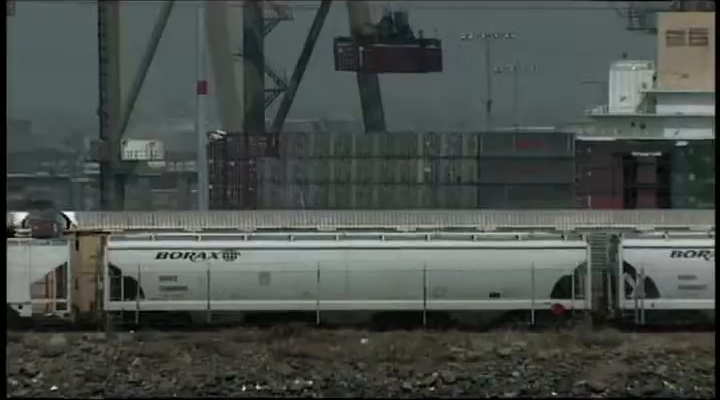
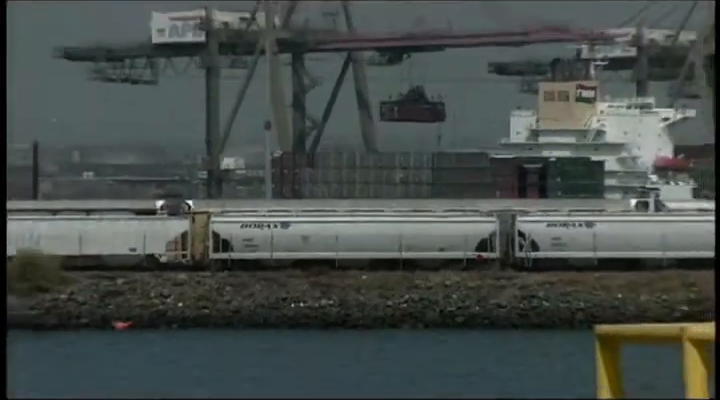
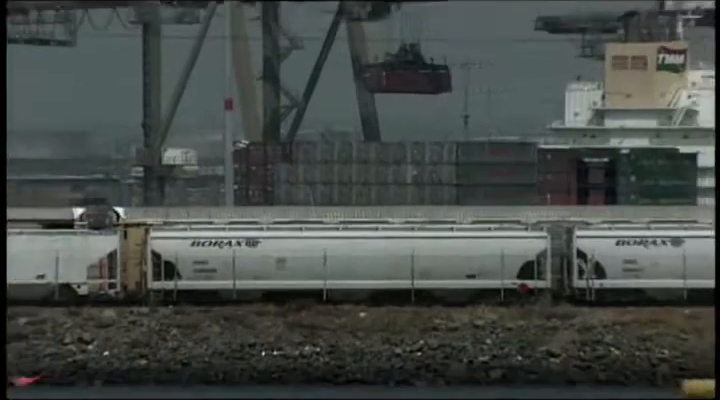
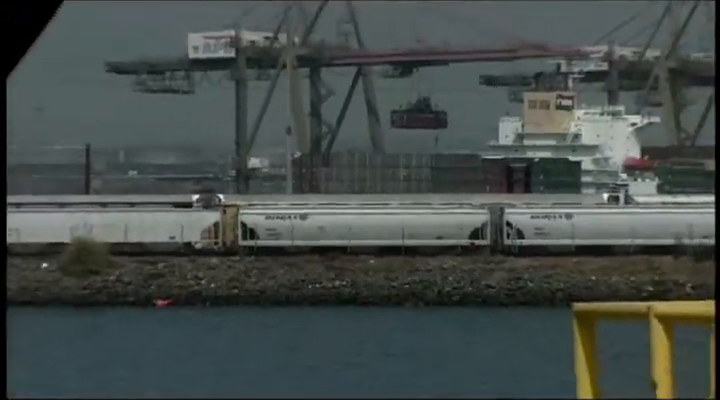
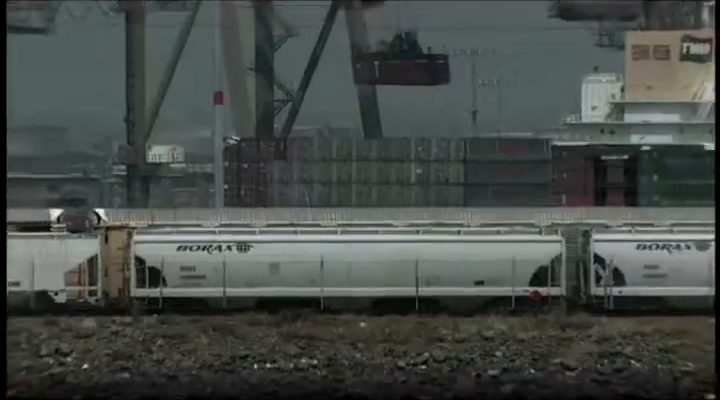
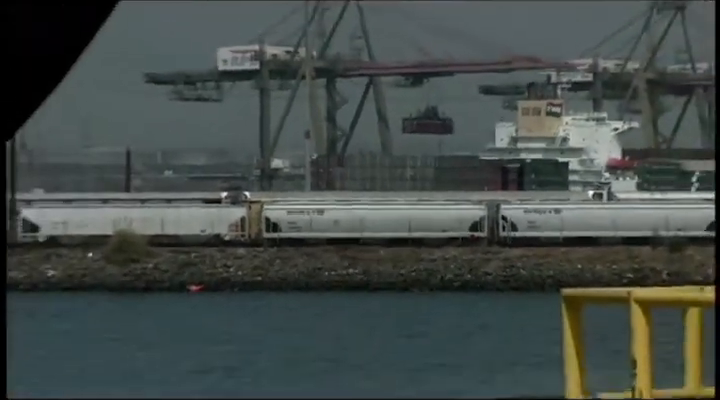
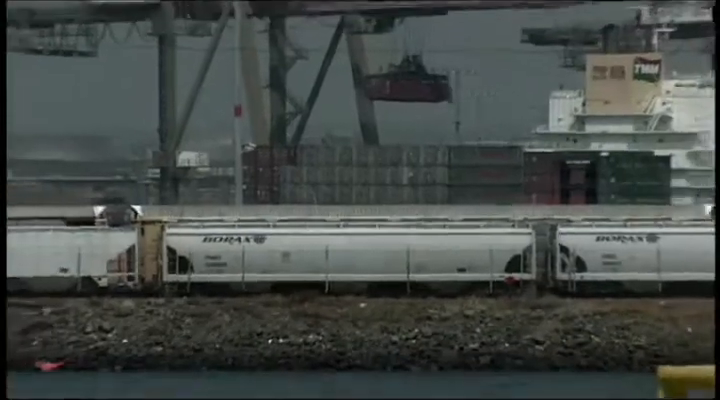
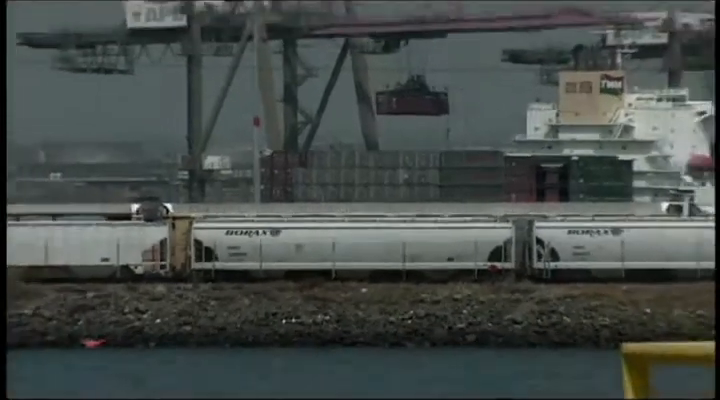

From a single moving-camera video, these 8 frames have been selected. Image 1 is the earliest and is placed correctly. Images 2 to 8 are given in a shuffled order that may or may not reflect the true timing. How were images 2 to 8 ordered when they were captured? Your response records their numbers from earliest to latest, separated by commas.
5, 3, 7, 8, 2, 4, 6
